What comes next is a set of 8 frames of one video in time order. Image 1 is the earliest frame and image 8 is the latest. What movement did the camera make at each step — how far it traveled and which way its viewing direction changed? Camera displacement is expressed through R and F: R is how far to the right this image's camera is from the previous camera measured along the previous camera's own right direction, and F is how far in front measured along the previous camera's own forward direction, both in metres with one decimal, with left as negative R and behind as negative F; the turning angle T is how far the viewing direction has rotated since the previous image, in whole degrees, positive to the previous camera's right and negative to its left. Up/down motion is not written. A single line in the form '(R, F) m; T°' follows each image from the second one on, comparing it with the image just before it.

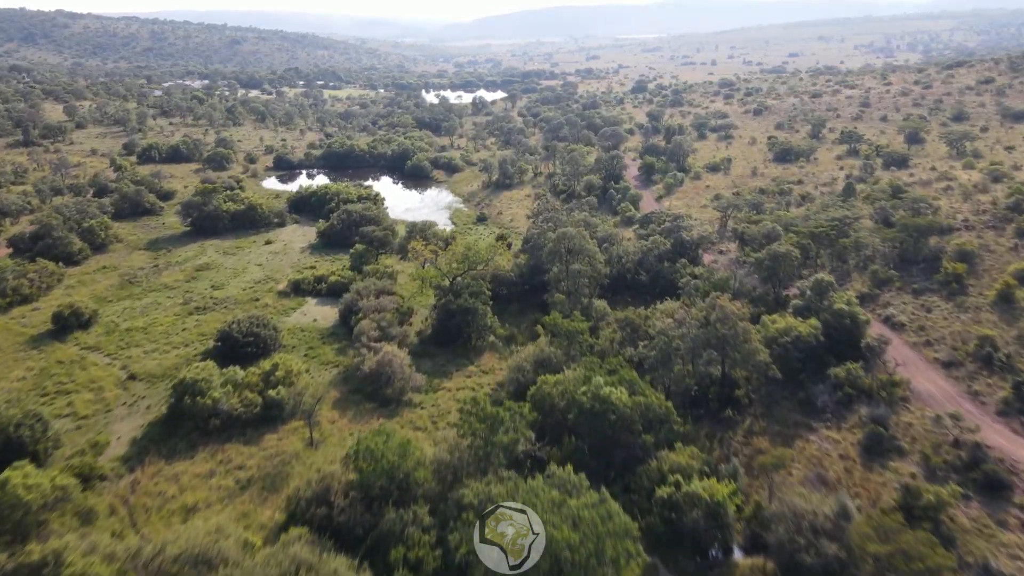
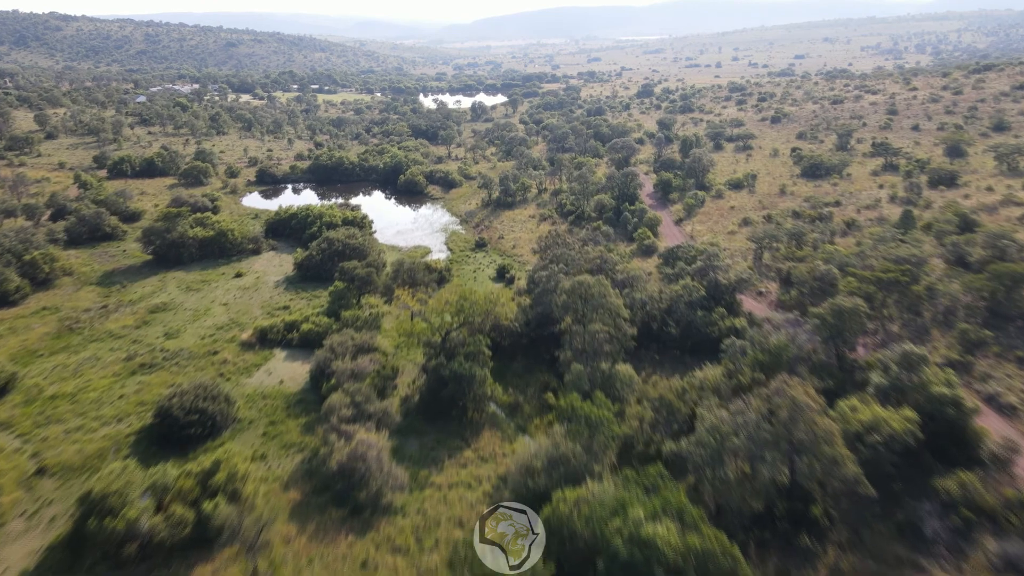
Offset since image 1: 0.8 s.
(-0.3, +6.8) m; 0°
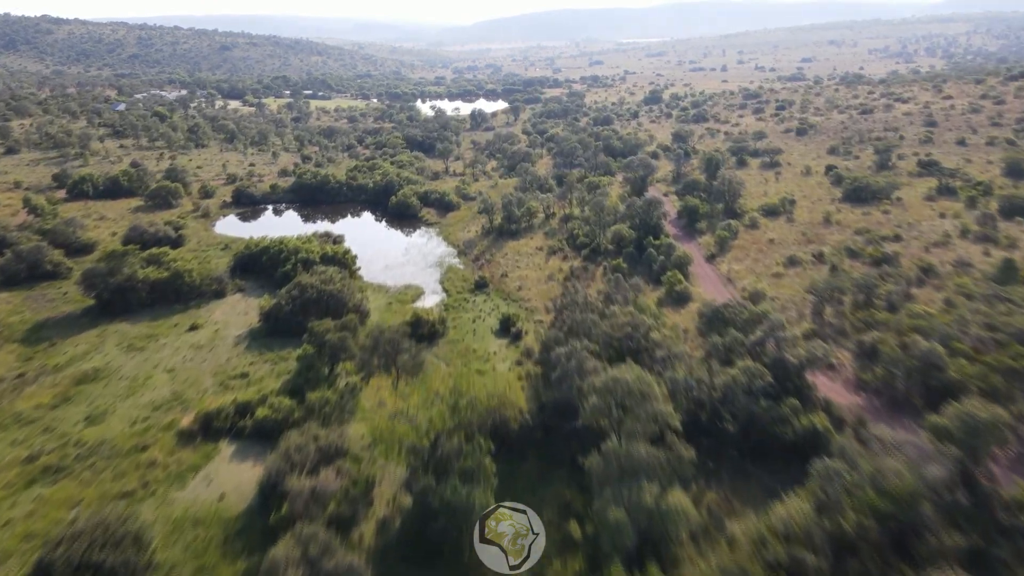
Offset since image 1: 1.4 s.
(-0.5, +8.1) m; 0°
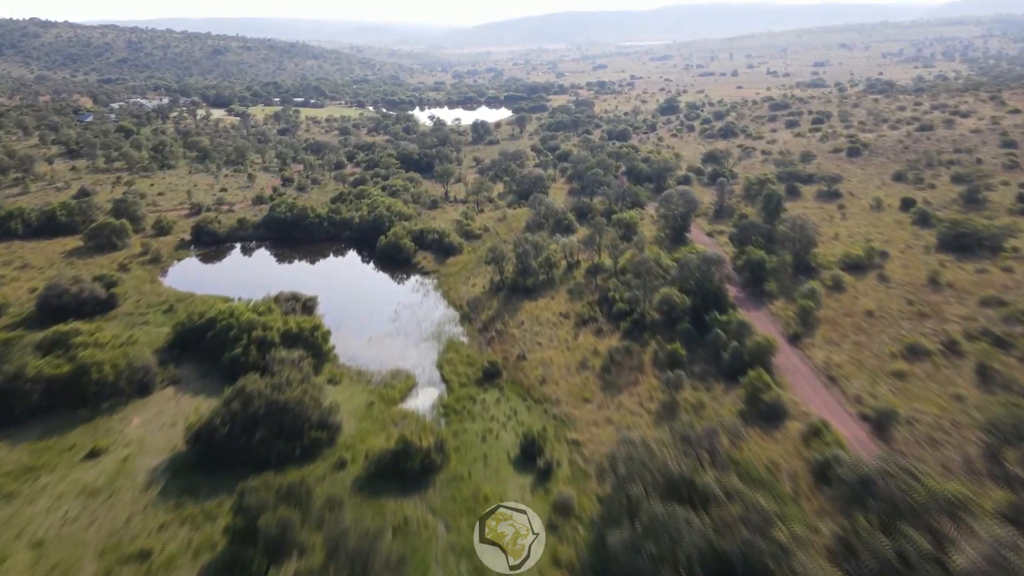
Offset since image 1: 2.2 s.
(-1.5, +12.0) m; 0°
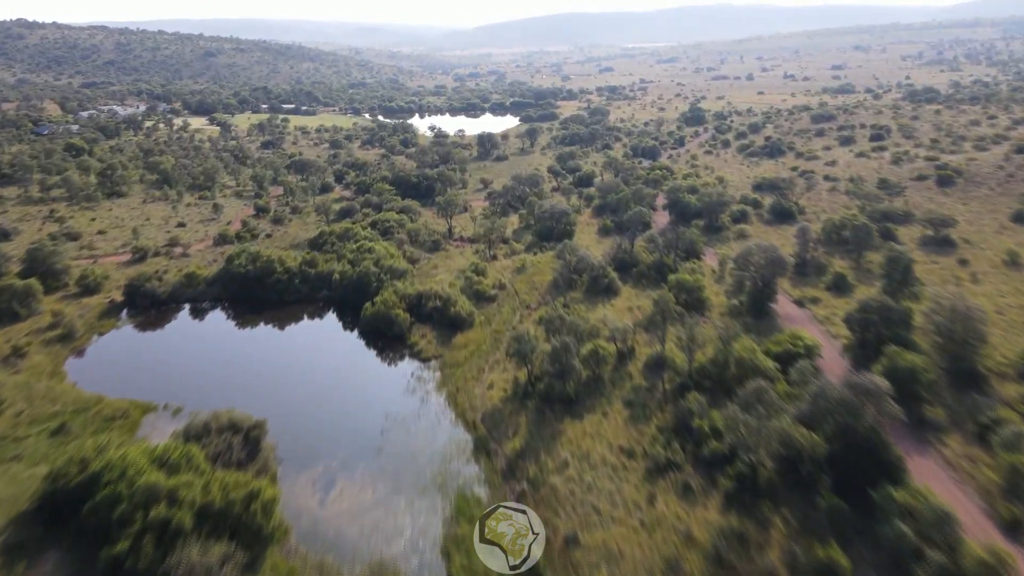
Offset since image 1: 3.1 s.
(-2.2, +14.1) m; 0°
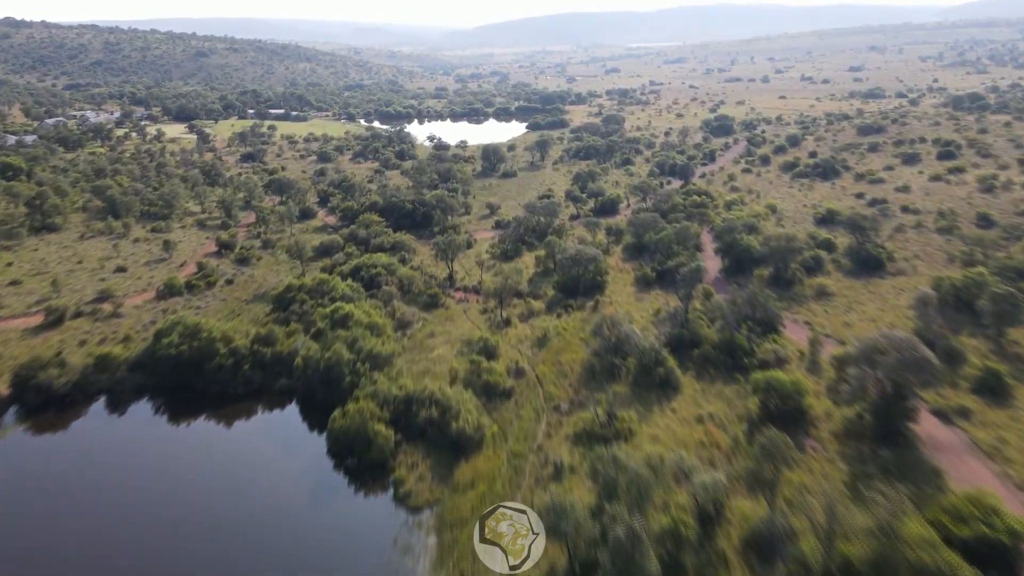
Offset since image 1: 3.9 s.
(-1.5, +12.8) m; 0°
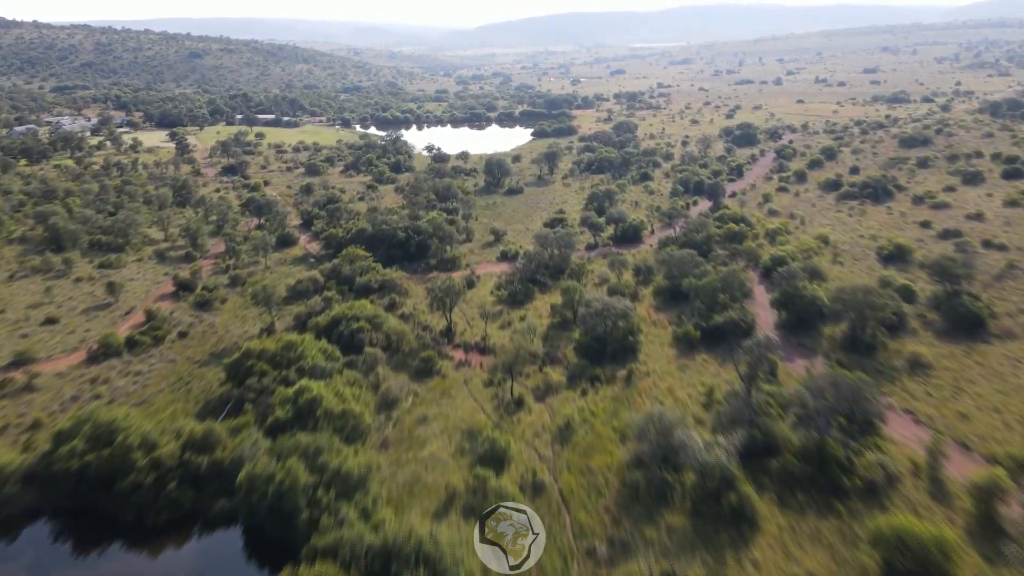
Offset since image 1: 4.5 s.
(-0.8, +9.6) m; 0°
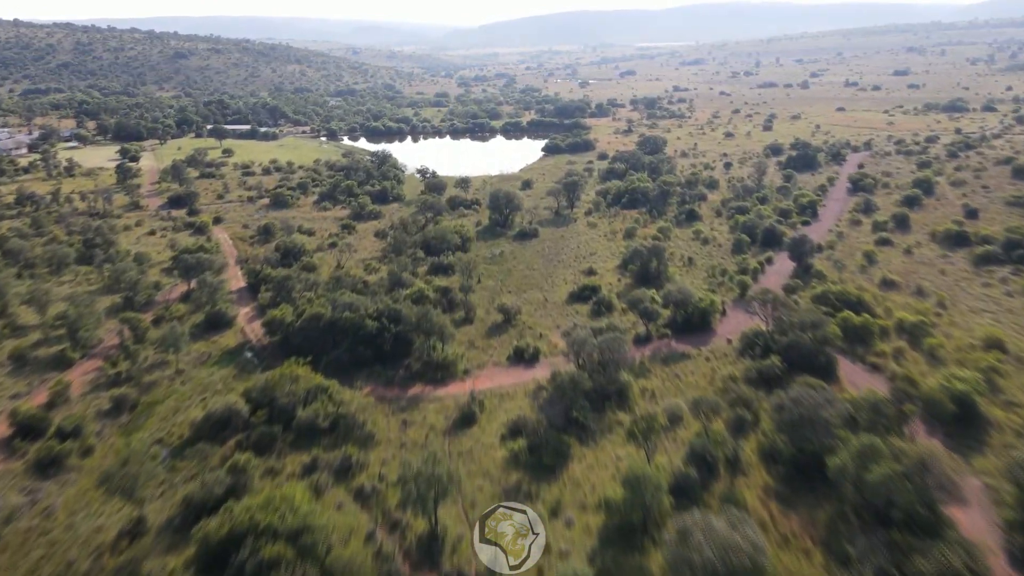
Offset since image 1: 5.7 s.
(-1.3, +19.2) m; 0°
